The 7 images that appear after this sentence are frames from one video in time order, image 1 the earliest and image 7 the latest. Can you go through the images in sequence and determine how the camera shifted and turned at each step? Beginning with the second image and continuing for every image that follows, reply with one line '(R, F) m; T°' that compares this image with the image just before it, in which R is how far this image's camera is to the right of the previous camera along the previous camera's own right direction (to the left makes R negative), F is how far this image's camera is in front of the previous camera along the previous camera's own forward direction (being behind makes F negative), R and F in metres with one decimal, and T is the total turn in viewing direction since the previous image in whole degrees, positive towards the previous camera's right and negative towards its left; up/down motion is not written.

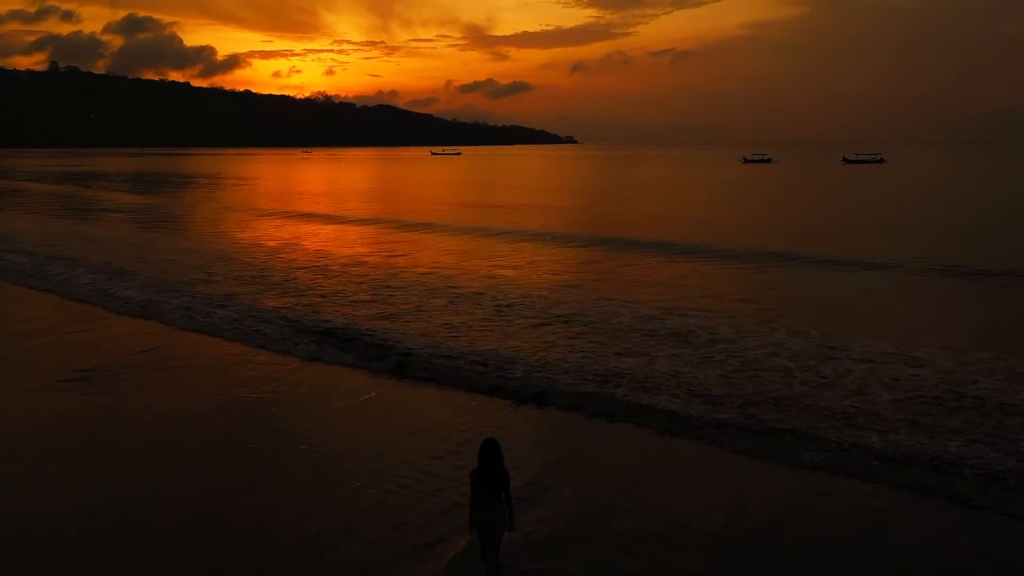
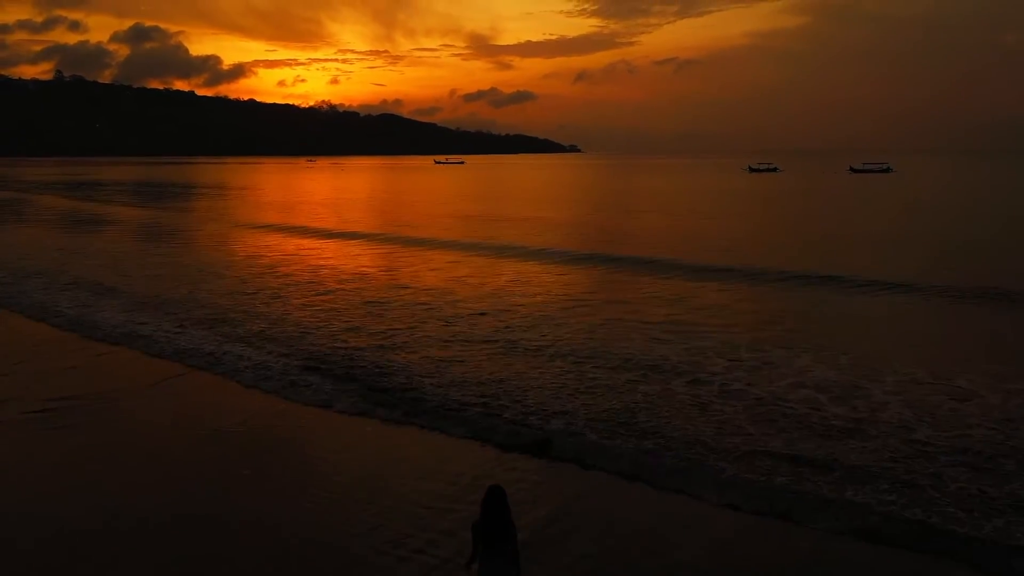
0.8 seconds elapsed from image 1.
(0.0, +0.5) m; 0°
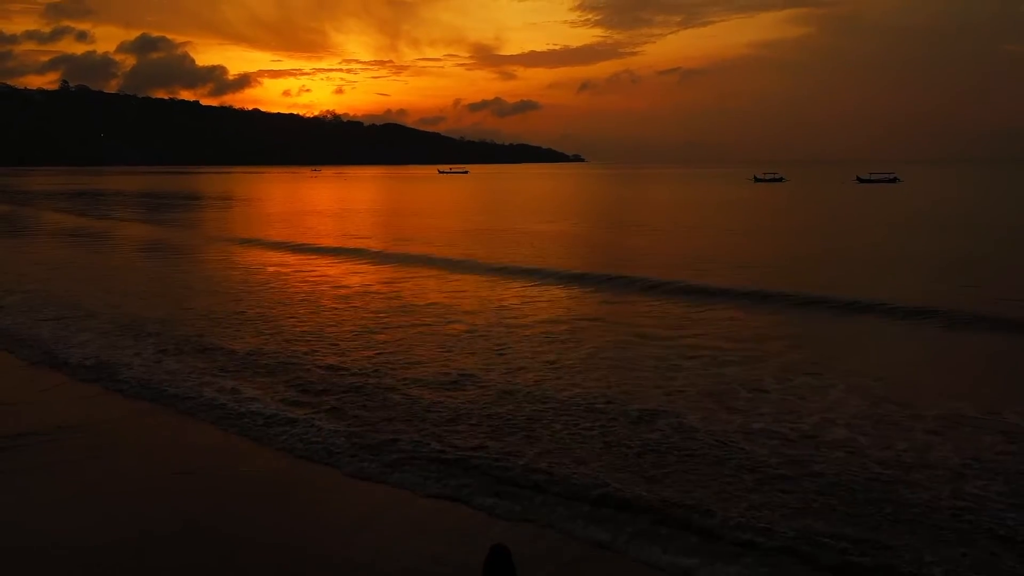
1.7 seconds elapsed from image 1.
(0.0, +0.6) m; 0°
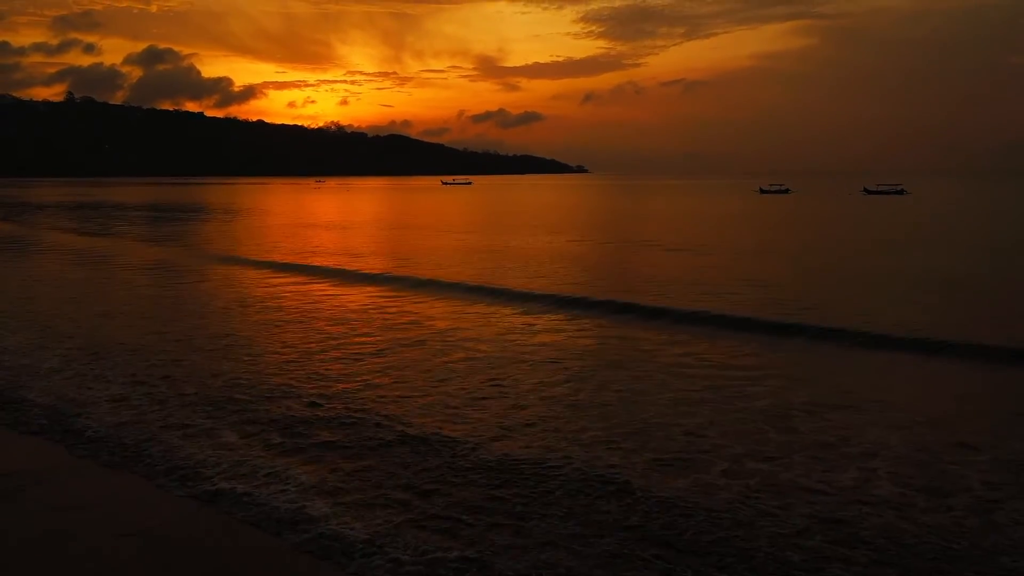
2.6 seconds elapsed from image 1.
(-0.1, +0.6) m; 0°
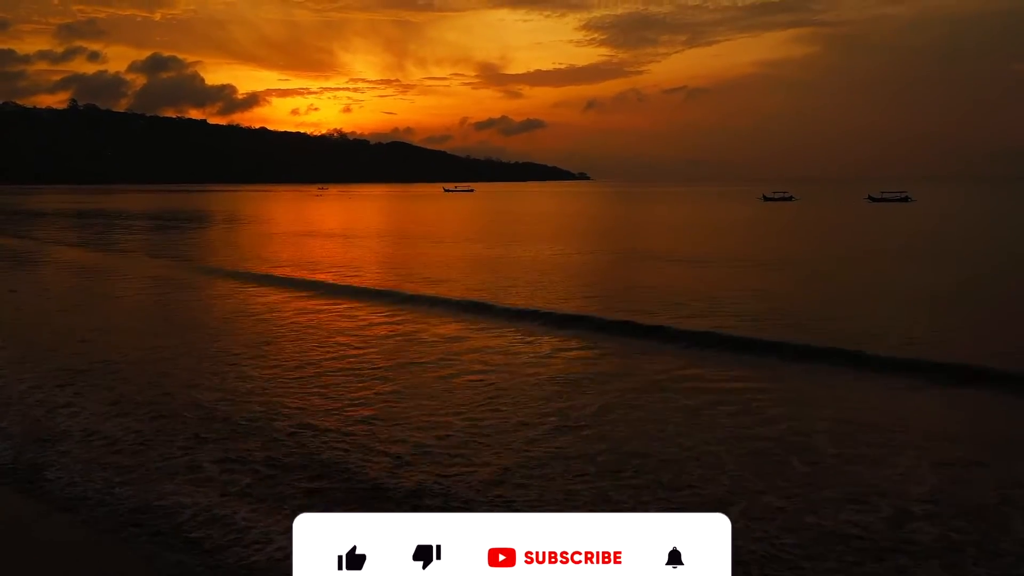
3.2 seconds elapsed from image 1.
(-0.1, +0.3) m; 0°
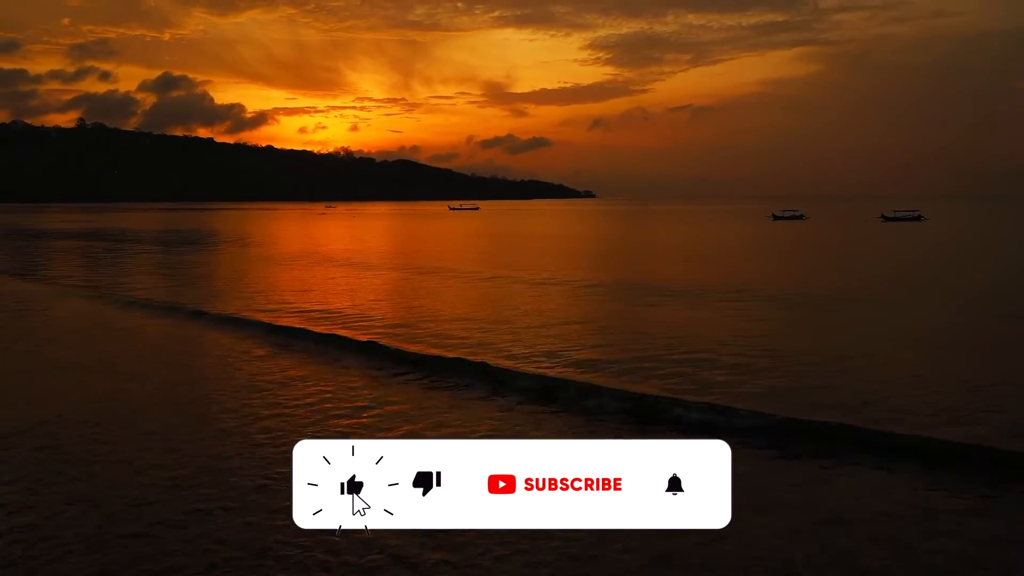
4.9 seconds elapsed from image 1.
(-0.1, -0.5) m; 0°
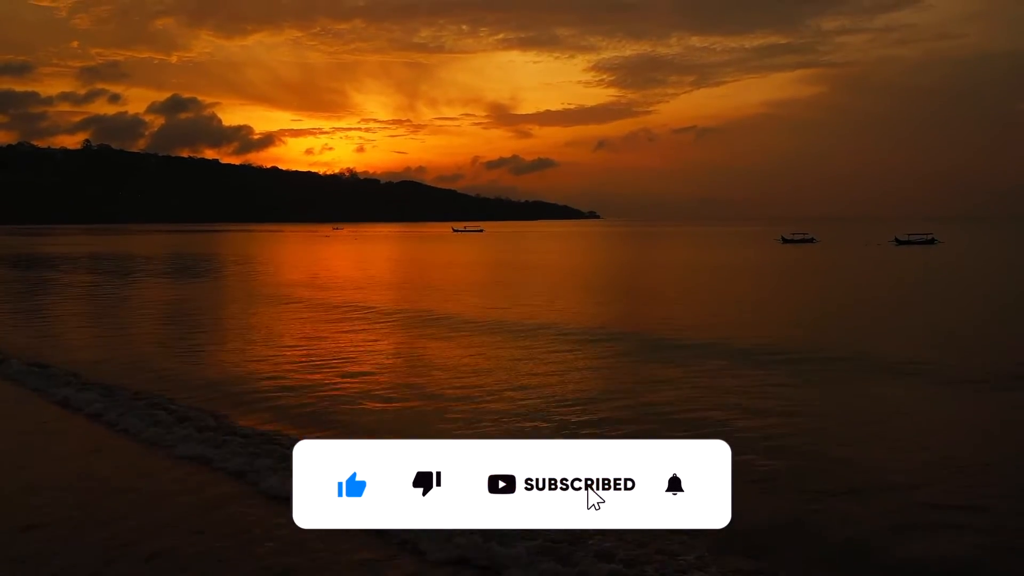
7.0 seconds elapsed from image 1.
(0.0, -0.4) m; 0°
